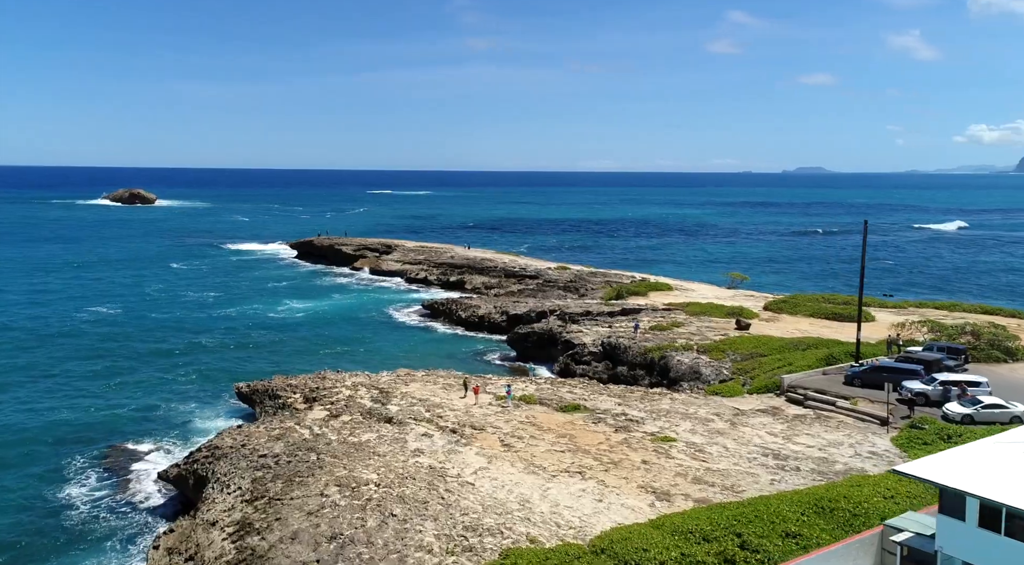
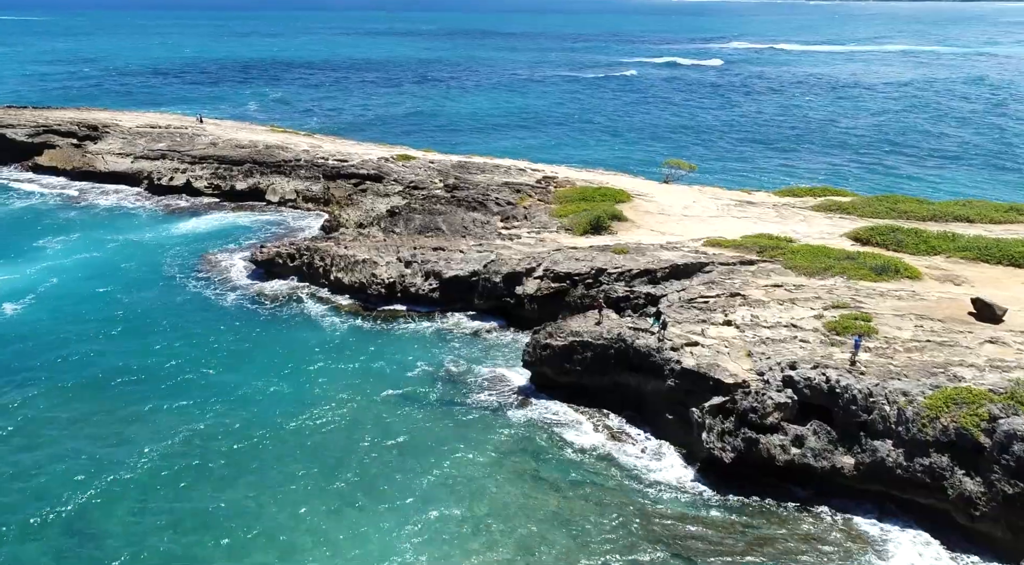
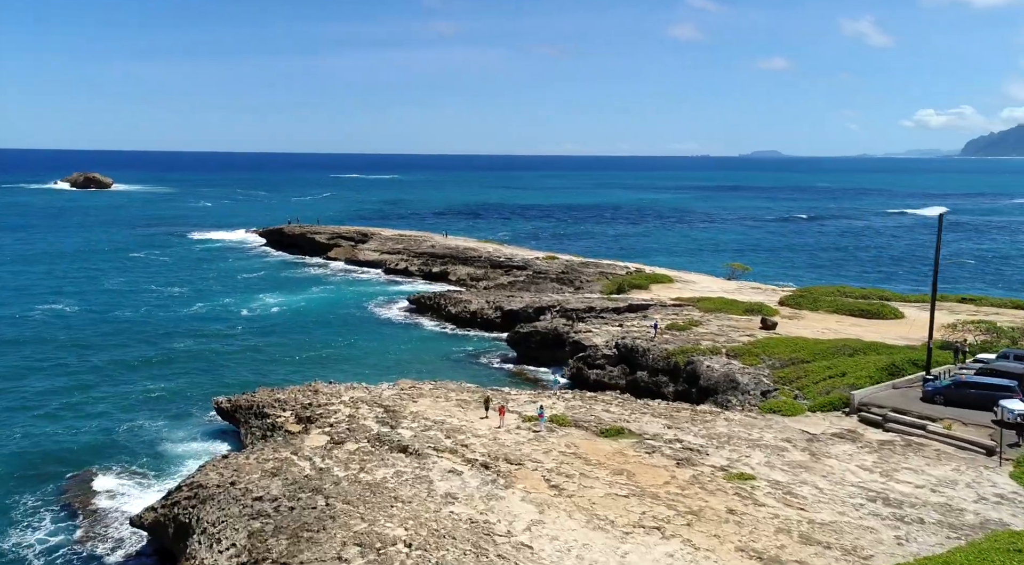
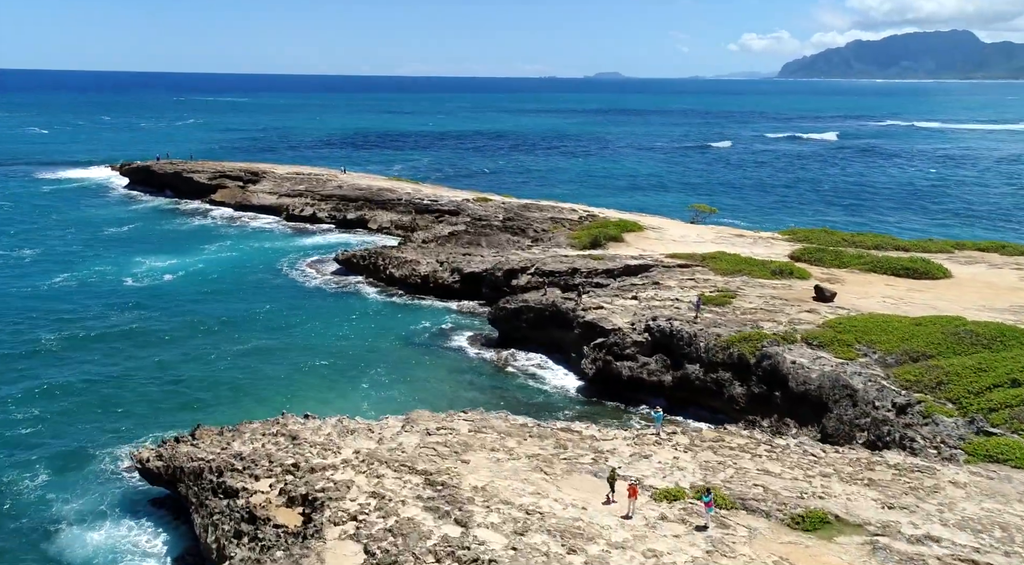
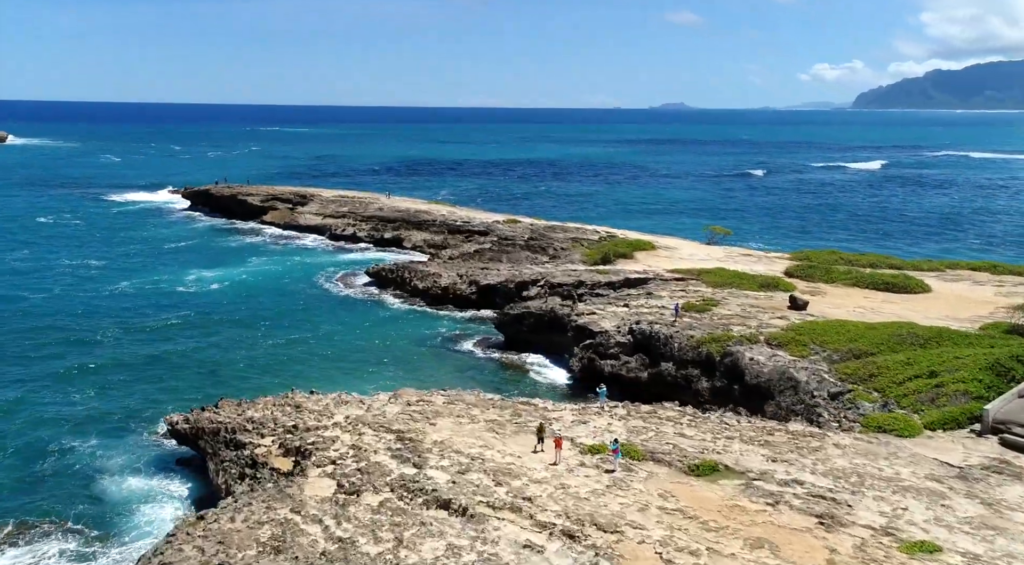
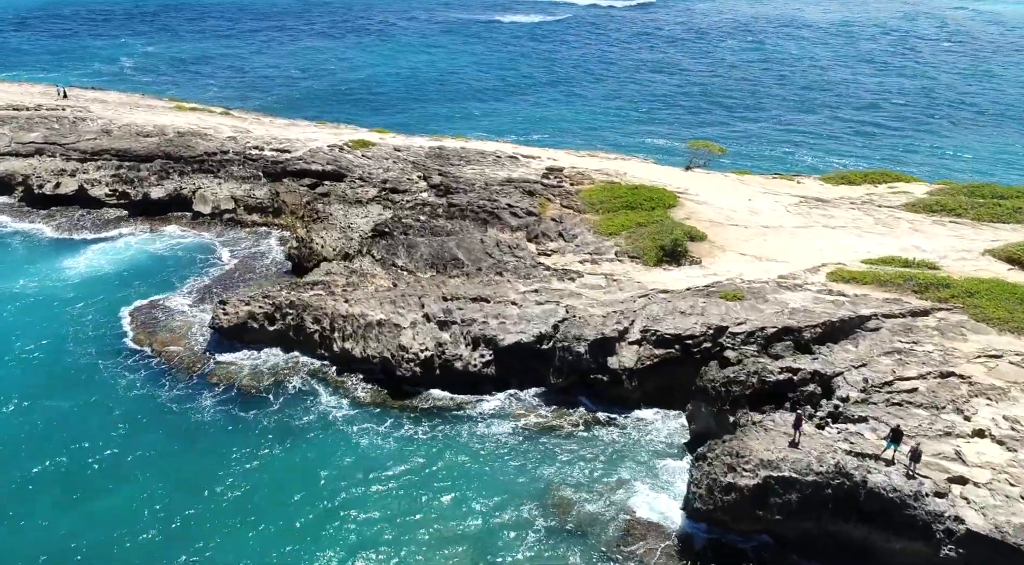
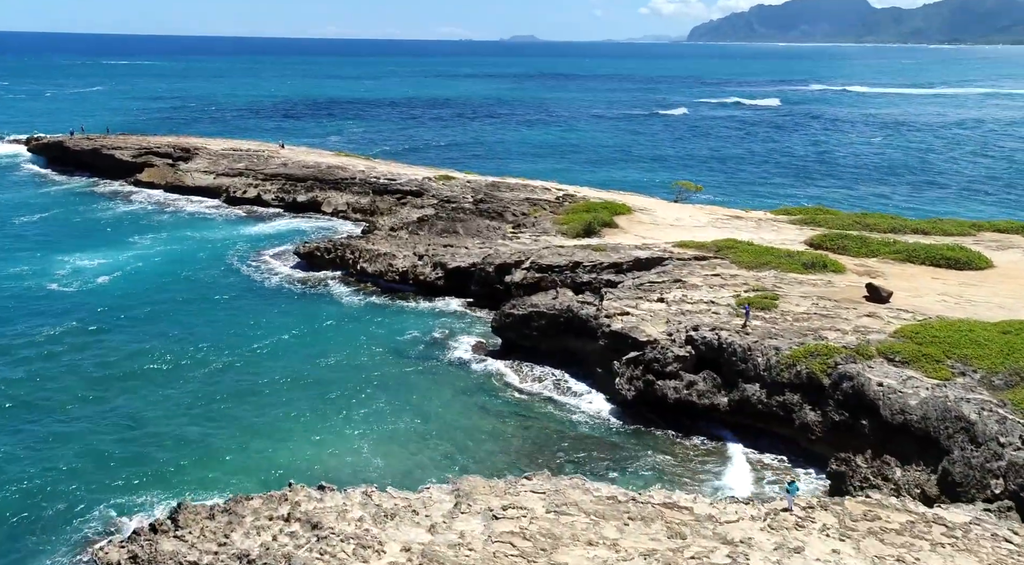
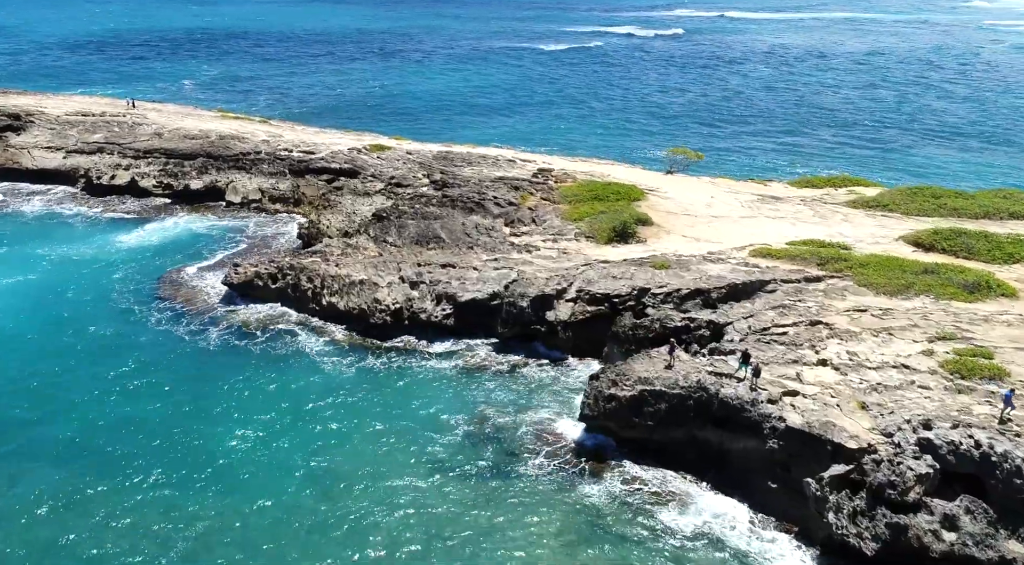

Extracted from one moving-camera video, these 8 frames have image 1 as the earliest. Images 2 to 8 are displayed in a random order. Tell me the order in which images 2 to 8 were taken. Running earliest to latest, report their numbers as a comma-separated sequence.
3, 5, 4, 7, 2, 8, 6
